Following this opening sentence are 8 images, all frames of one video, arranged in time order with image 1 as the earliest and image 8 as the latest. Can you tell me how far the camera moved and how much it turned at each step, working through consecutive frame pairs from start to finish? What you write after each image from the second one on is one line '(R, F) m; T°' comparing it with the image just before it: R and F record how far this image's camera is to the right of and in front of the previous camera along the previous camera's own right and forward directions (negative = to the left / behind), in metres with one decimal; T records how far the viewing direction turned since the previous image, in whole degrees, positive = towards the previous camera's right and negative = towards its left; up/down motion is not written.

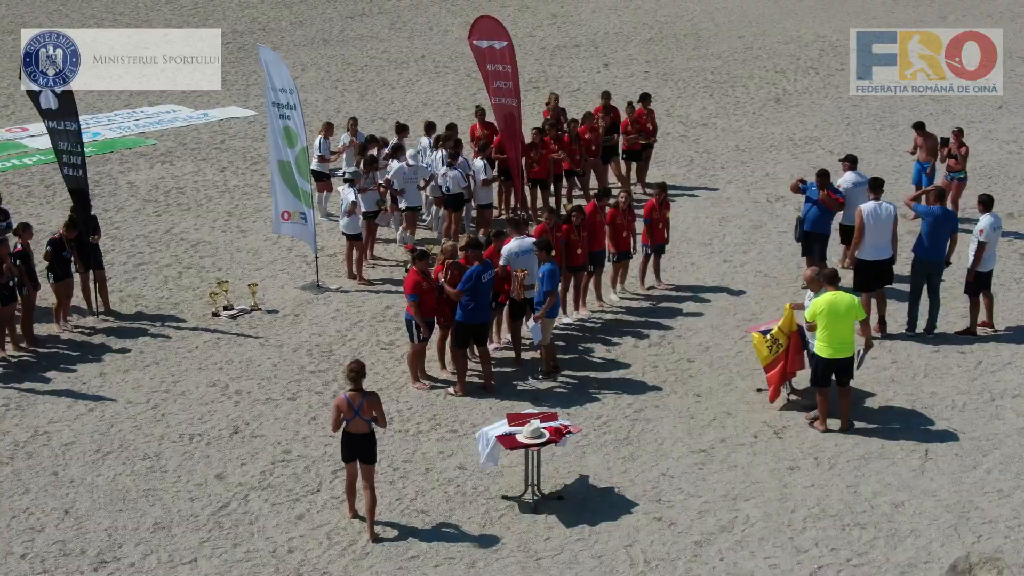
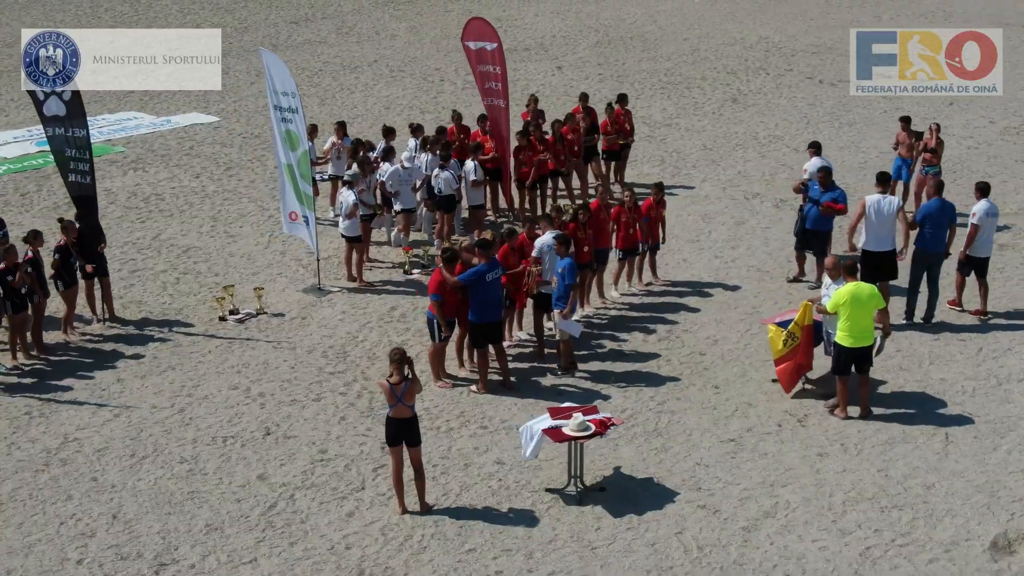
(-0.9, -0.1) m; +4°
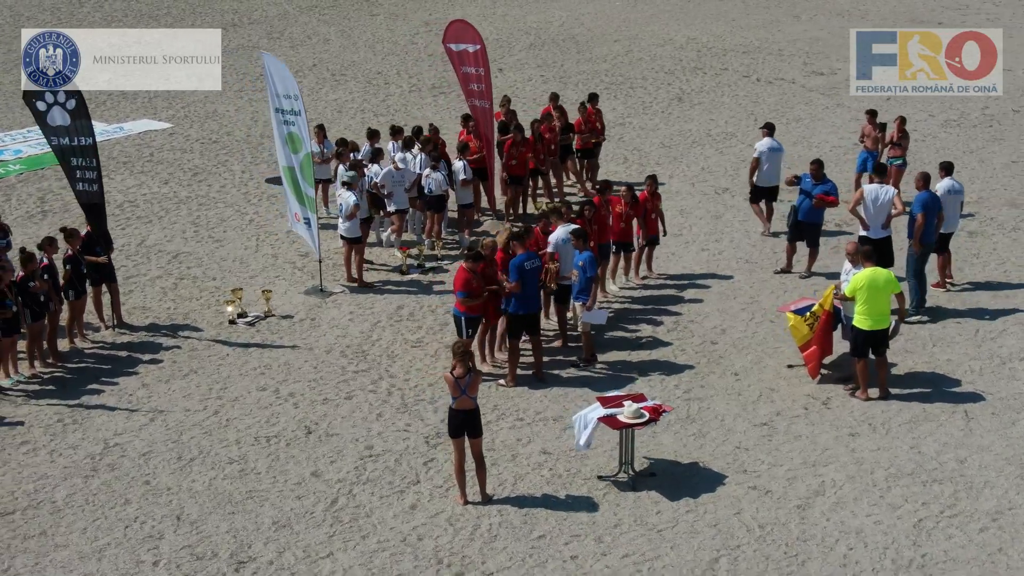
(-1.1, -0.1) m; +5°
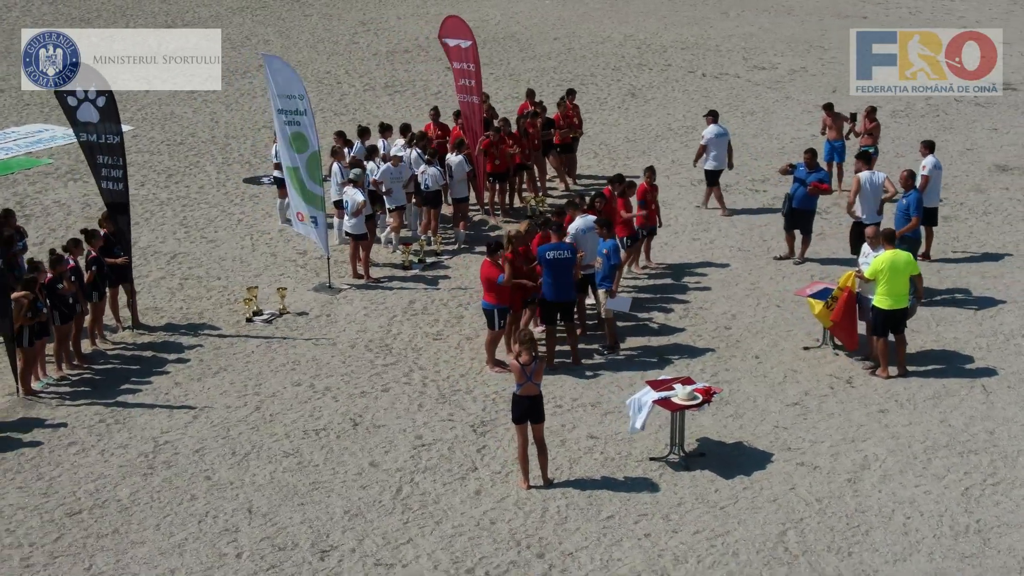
(-1.1, -0.2) m; +4°
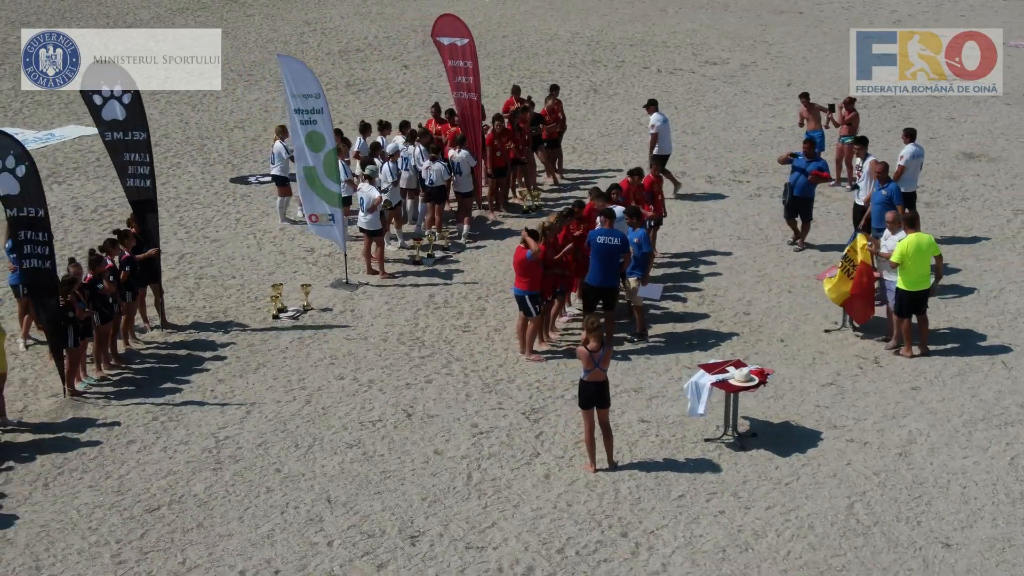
(-1.1, -0.2) m; +4°
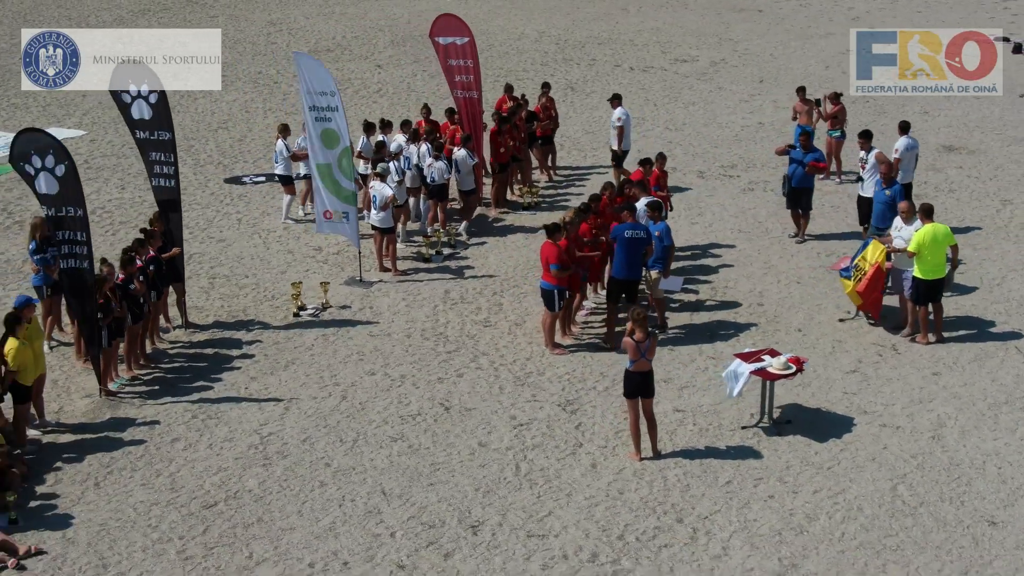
(-0.8, -0.1) m; +3°
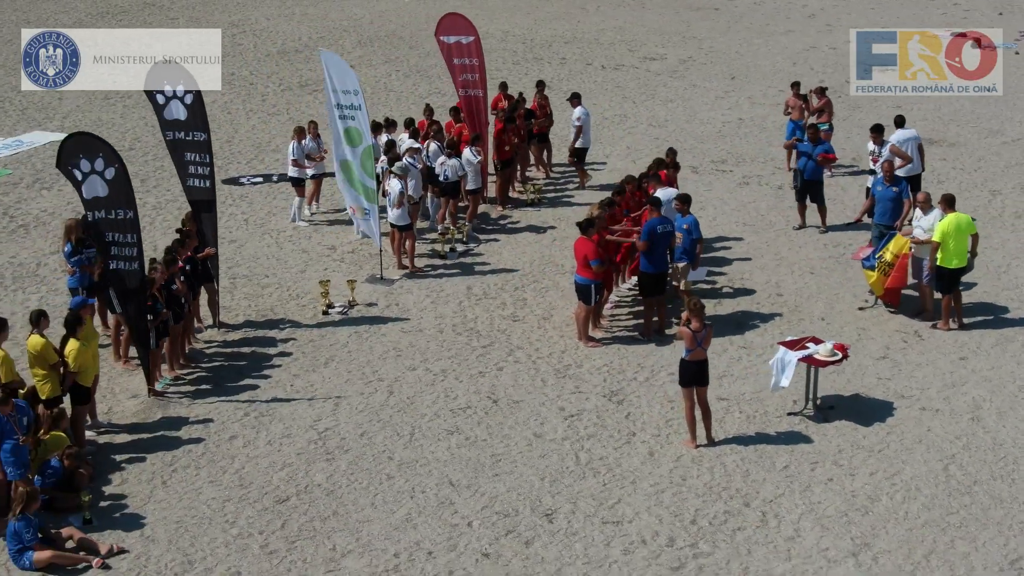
(-0.9, -0.1) m; +3°
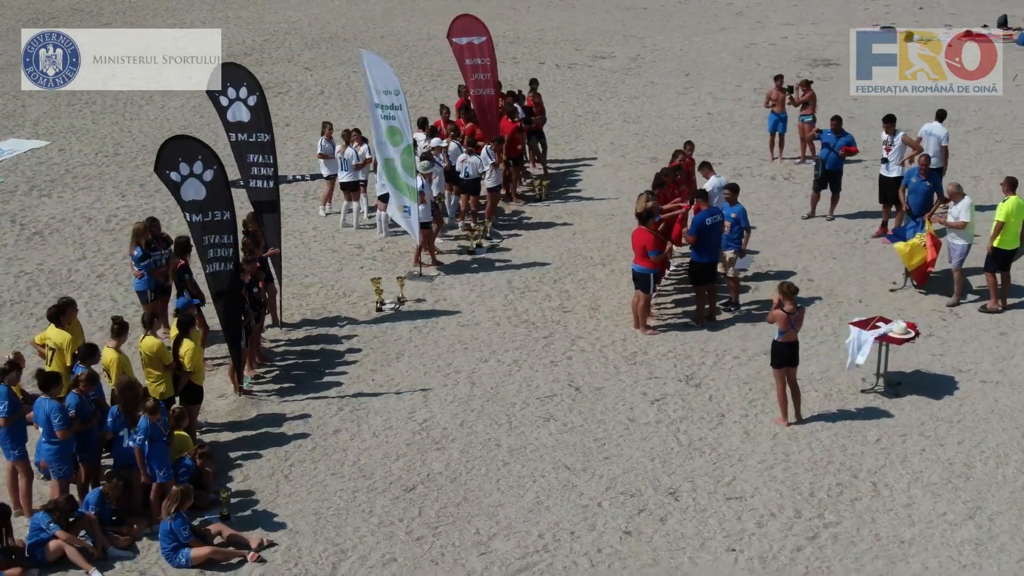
(-1.6, -0.2) m; +5°
